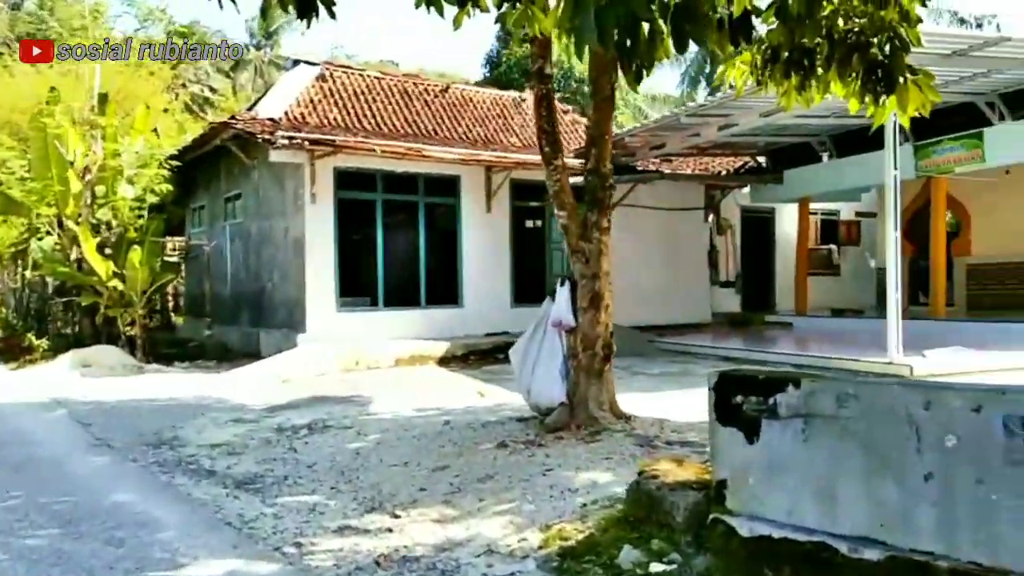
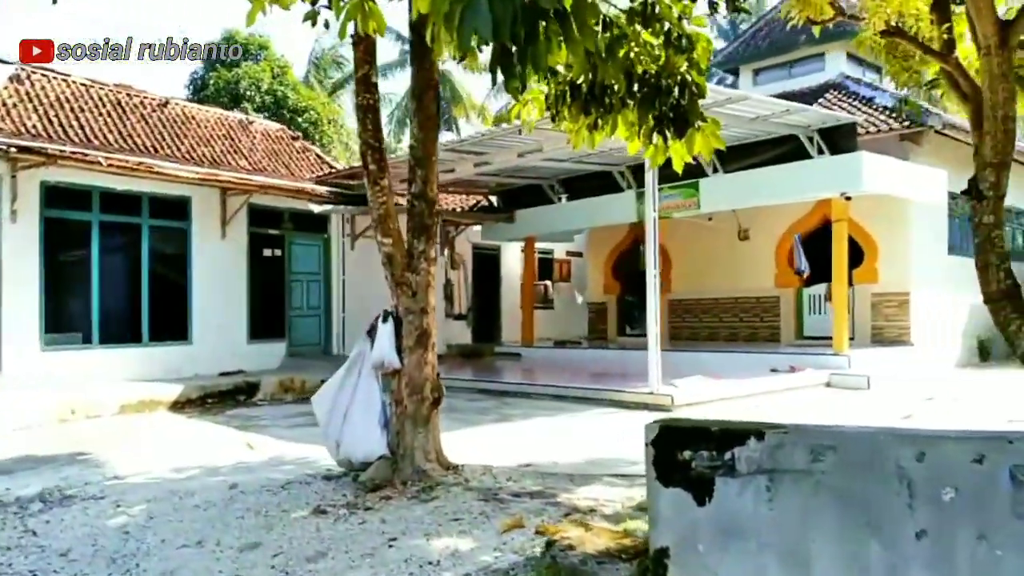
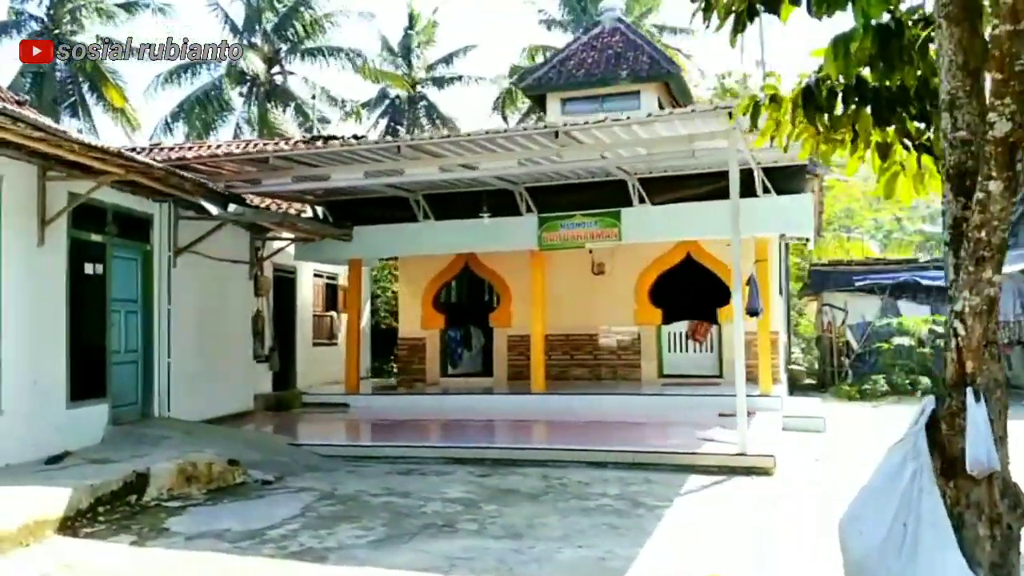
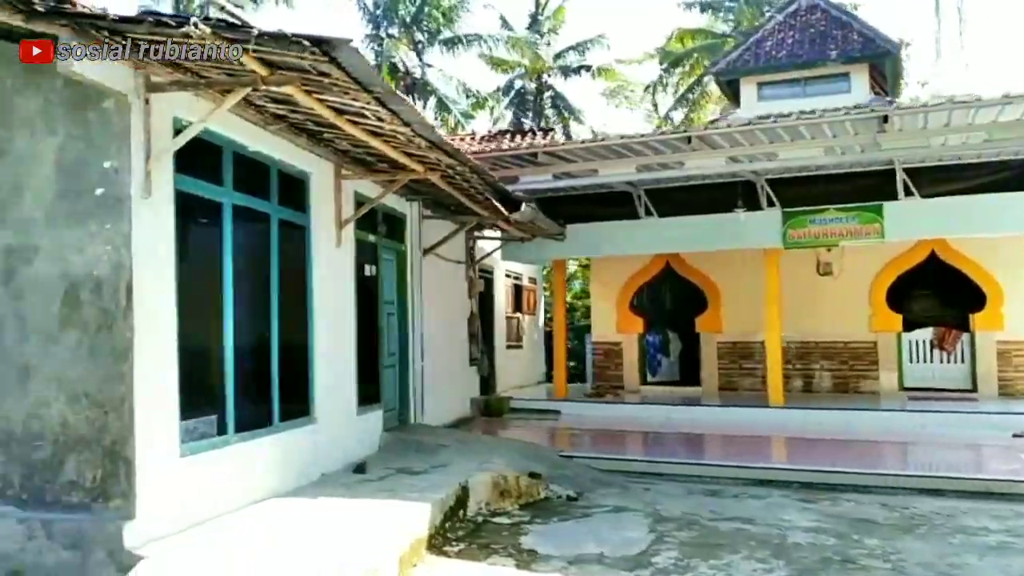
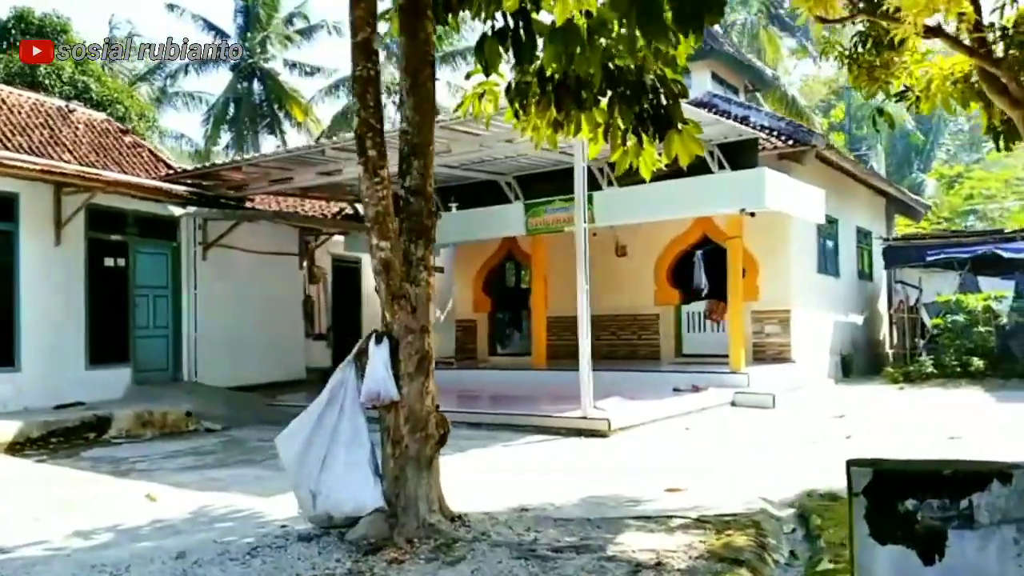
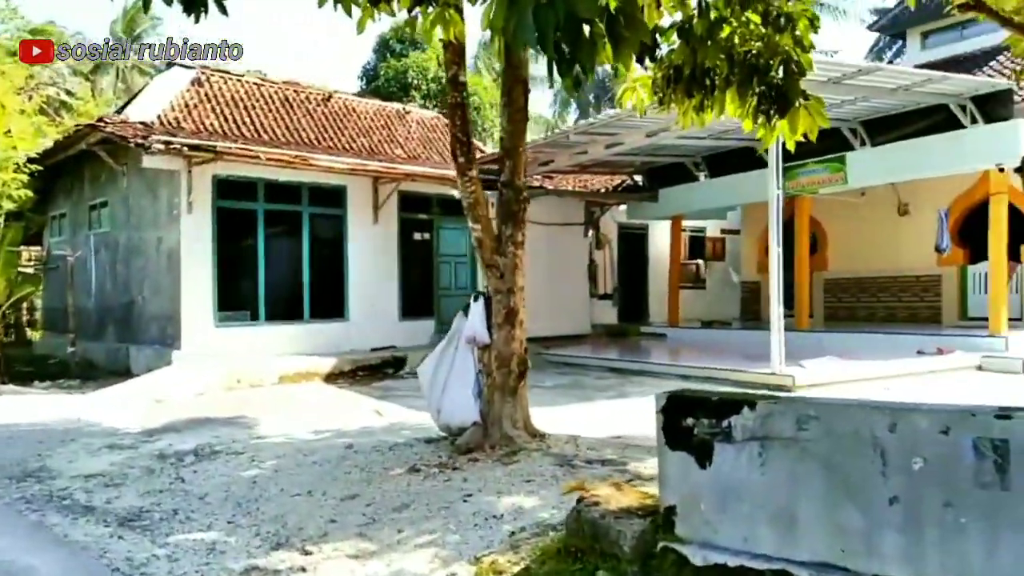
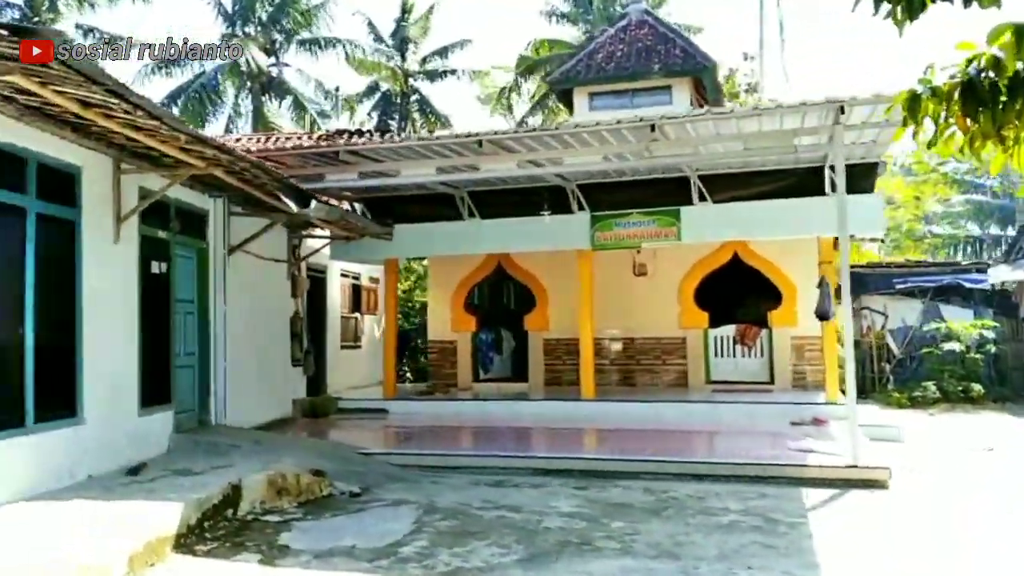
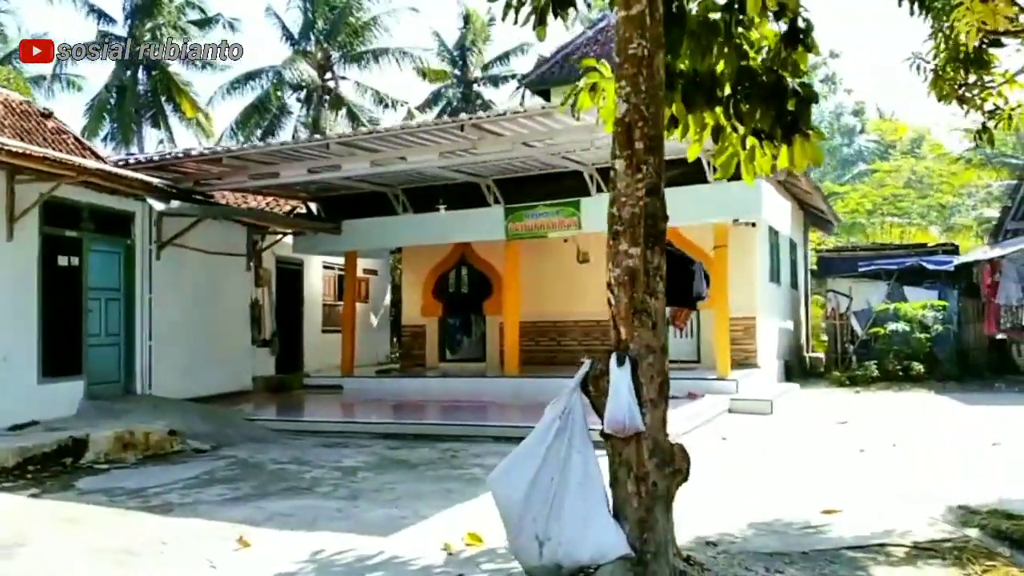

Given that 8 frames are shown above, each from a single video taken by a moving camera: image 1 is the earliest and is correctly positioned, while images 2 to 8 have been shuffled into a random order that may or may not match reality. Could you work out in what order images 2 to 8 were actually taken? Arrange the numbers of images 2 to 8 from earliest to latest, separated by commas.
6, 2, 5, 8, 3, 7, 4
